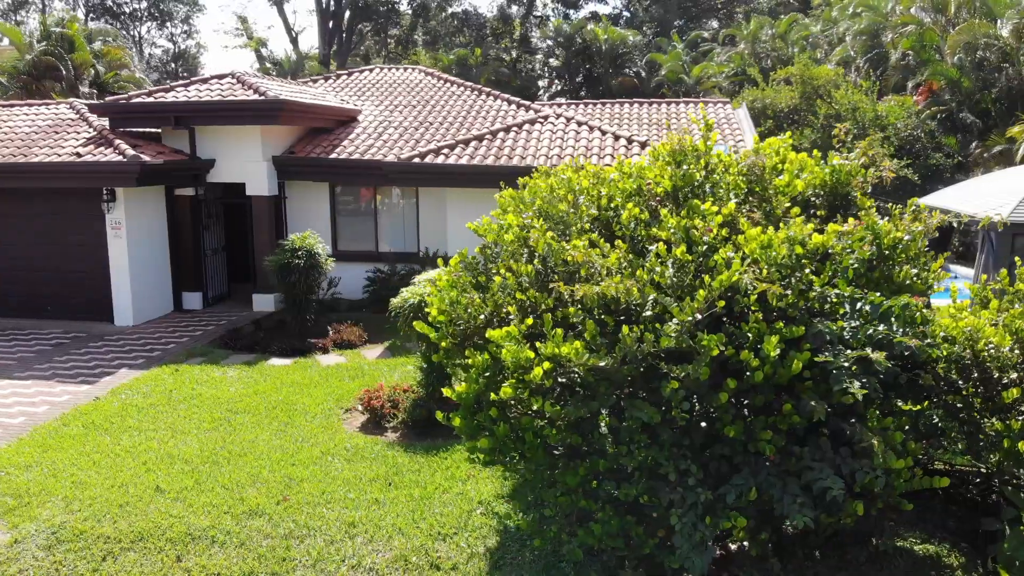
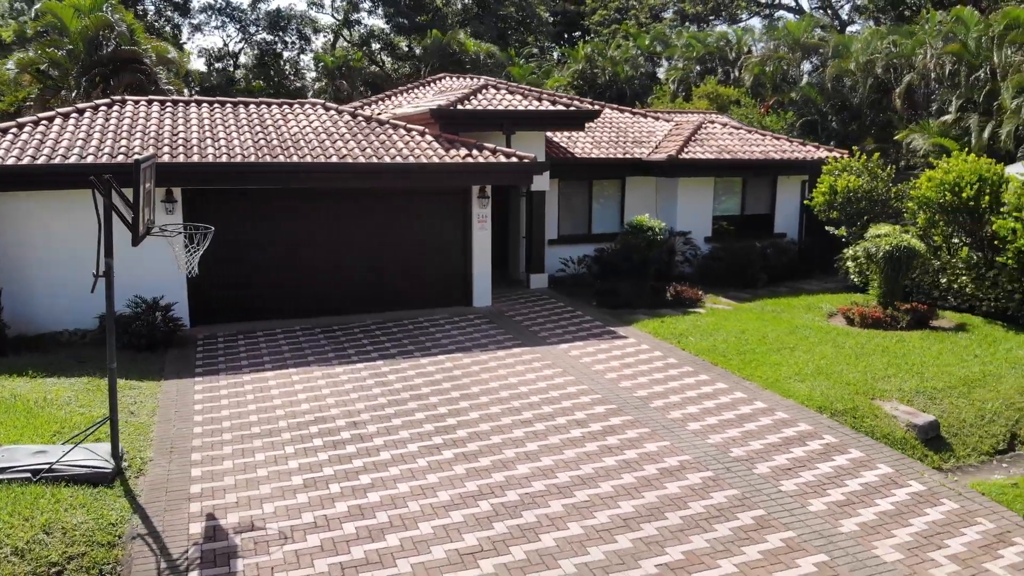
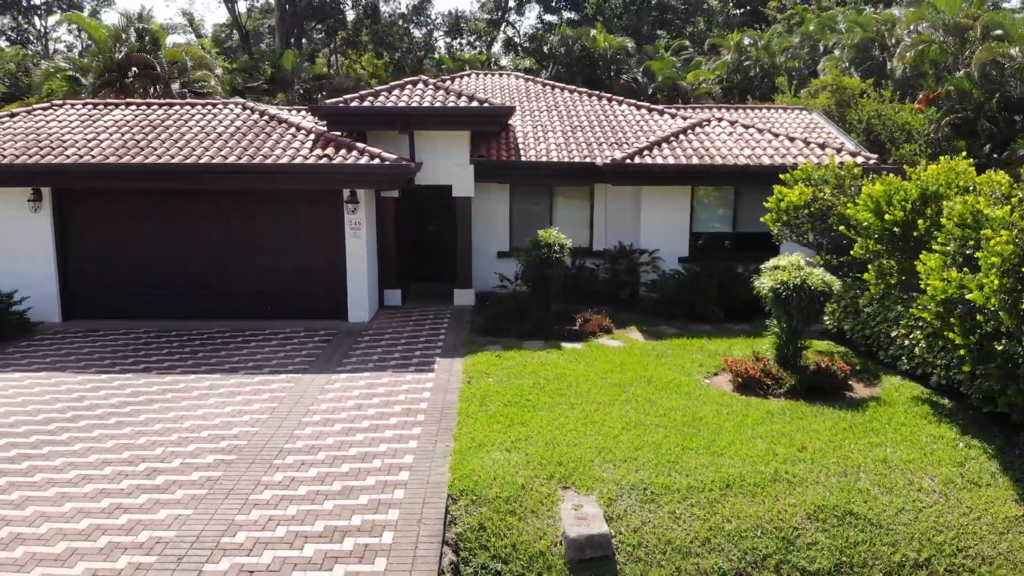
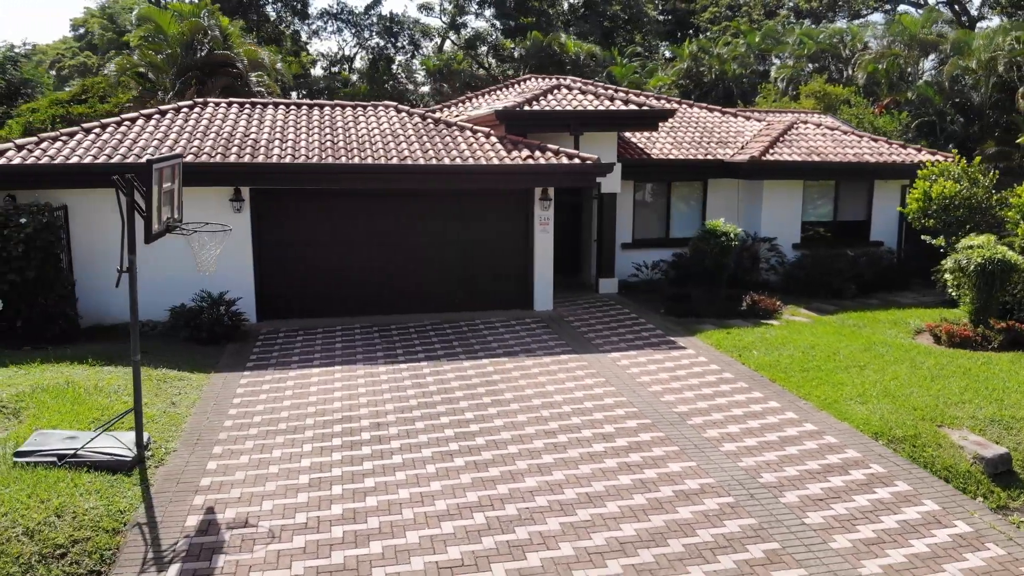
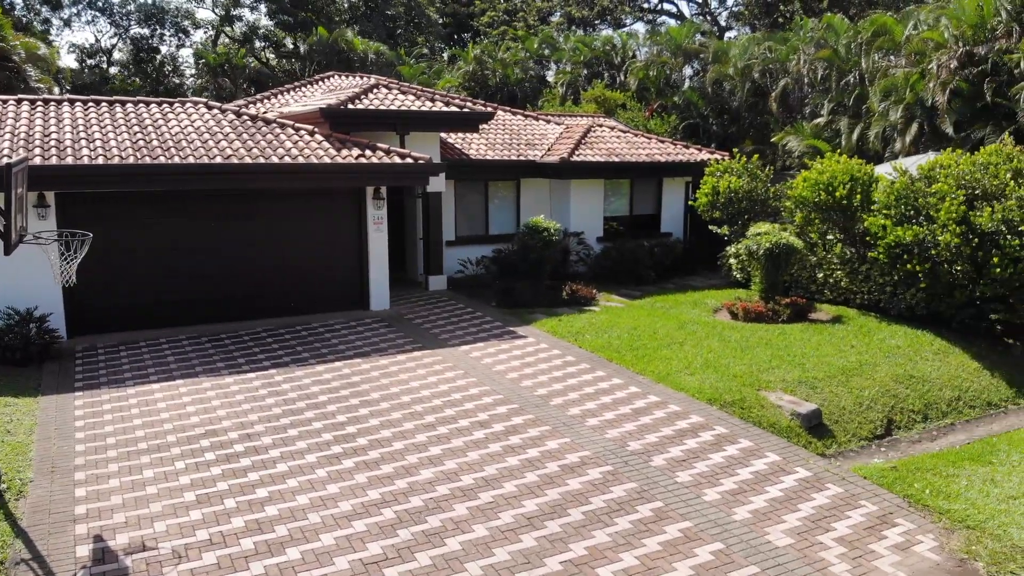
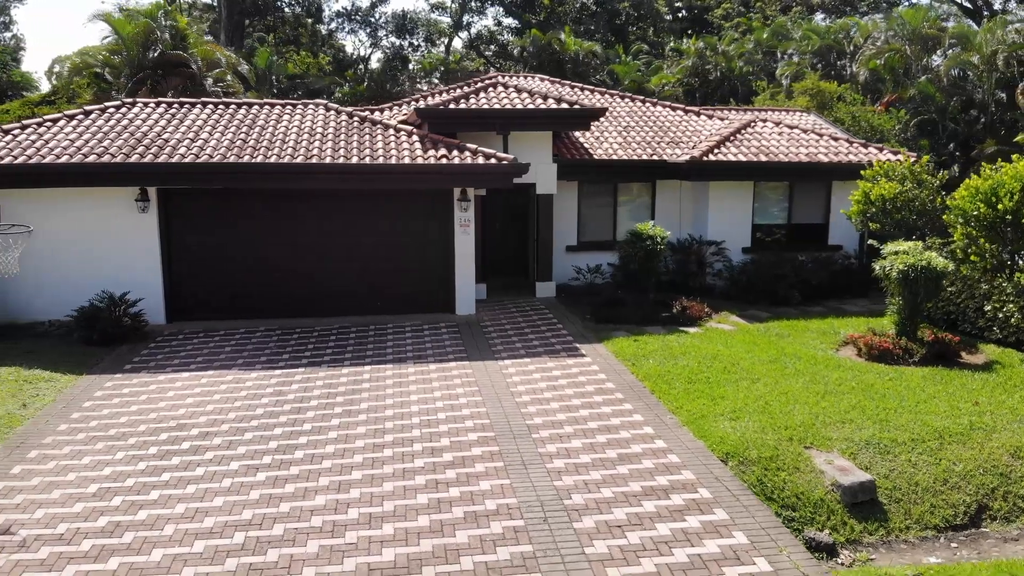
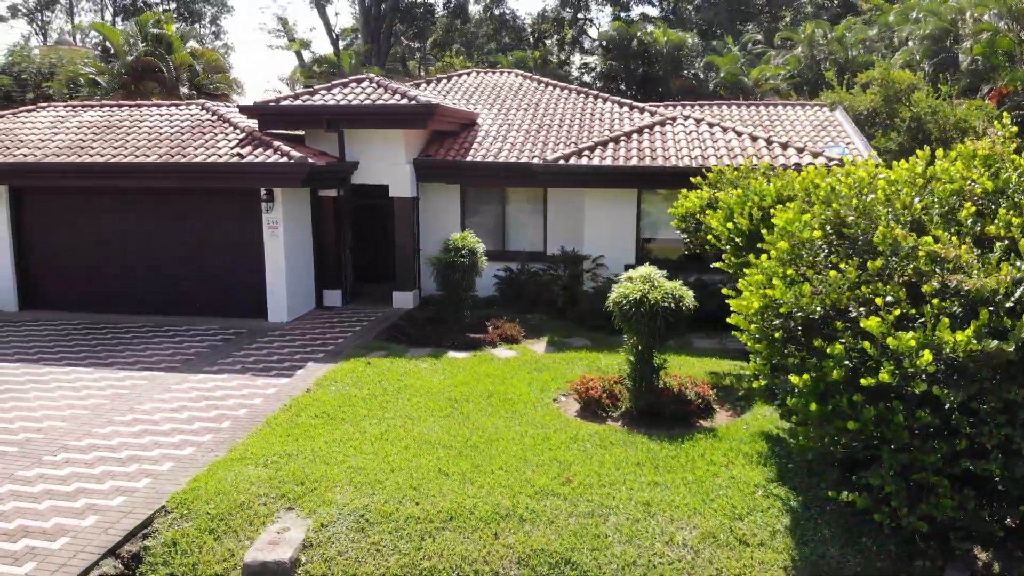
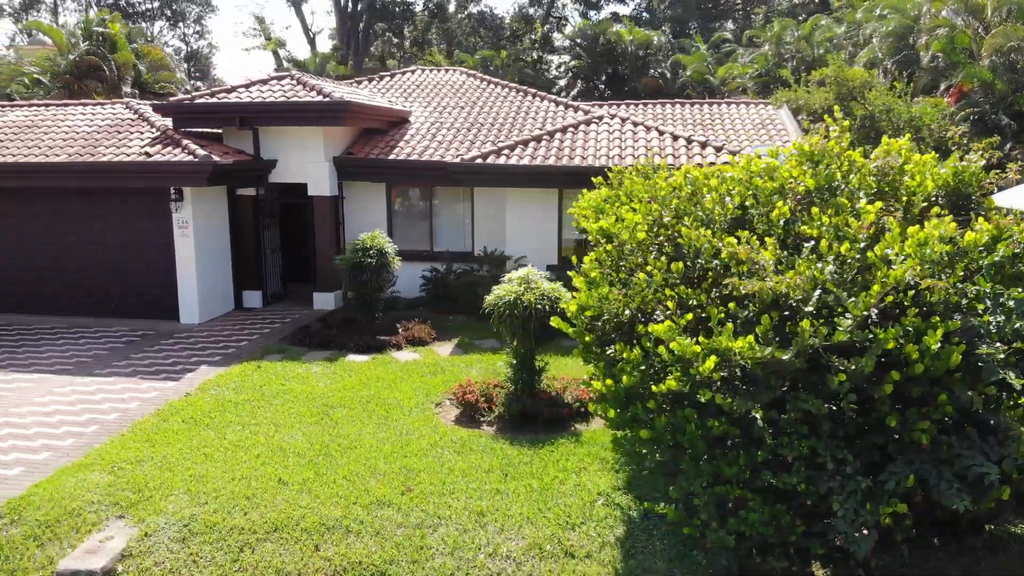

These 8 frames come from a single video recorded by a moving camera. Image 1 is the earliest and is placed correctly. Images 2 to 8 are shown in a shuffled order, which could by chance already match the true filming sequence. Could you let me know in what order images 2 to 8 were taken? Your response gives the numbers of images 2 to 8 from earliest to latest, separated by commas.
8, 7, 3, 6, 4, 2, 5
